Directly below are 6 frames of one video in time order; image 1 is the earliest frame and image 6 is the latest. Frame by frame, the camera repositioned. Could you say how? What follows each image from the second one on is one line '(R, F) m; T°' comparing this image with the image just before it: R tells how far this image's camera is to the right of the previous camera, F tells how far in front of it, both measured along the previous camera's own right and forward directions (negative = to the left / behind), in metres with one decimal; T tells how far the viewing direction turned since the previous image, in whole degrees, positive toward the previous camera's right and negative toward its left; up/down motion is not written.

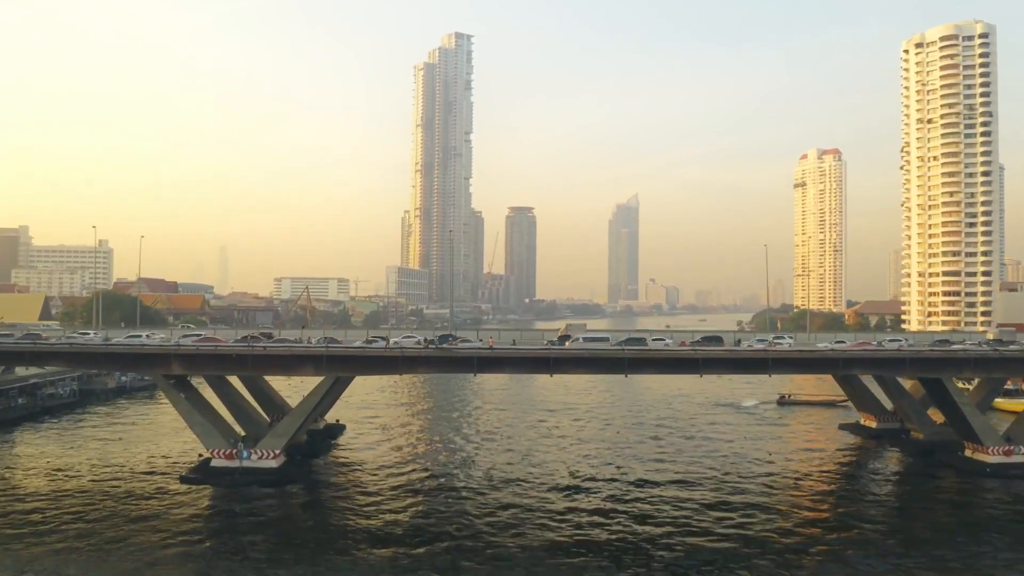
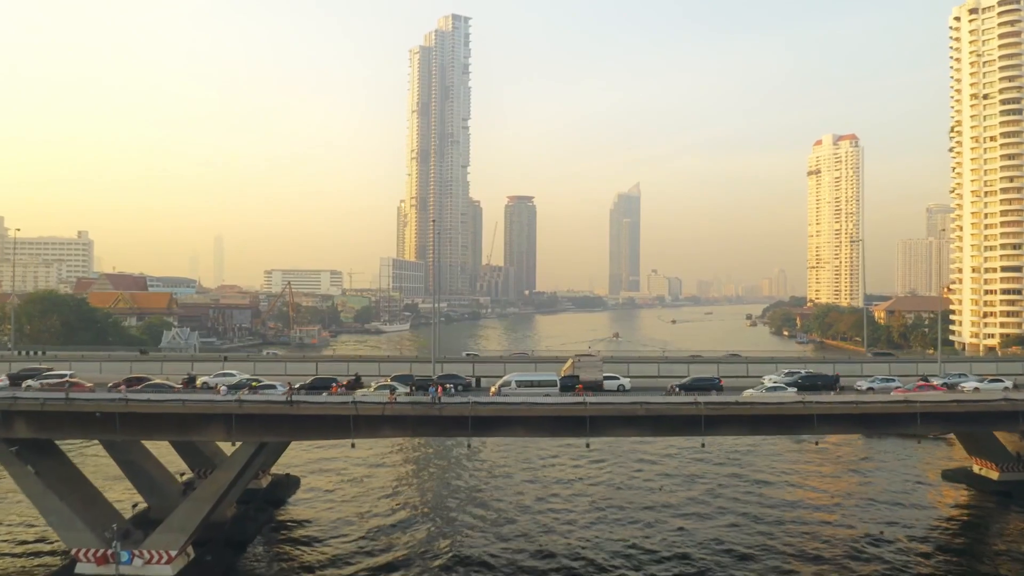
(-0.4, +9.3) m; 0°
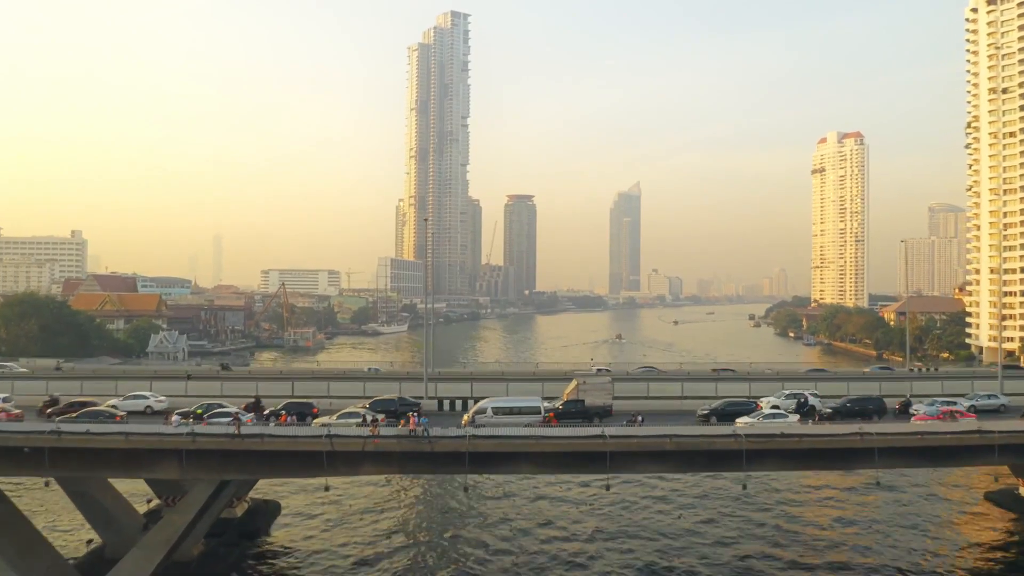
(-0.1, +2.7) m; 0°
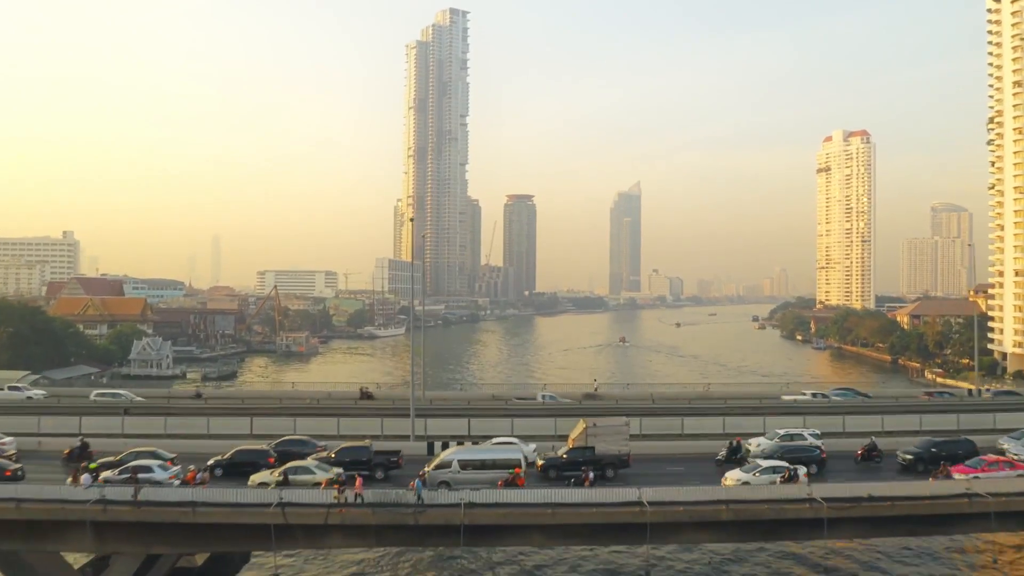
(-0.2, +3.4) m; 0°
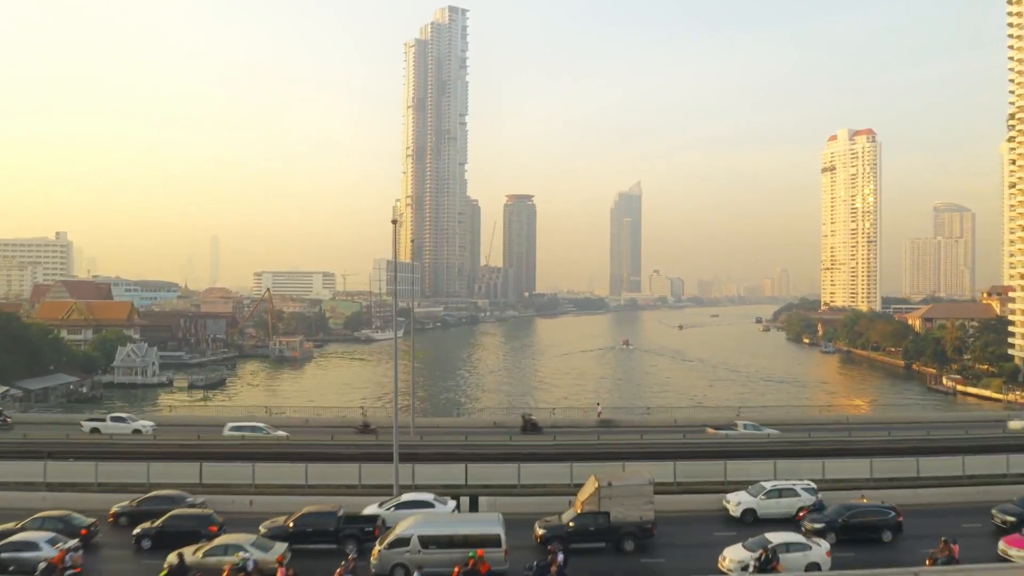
(-0.1, +2.8) m; 0°
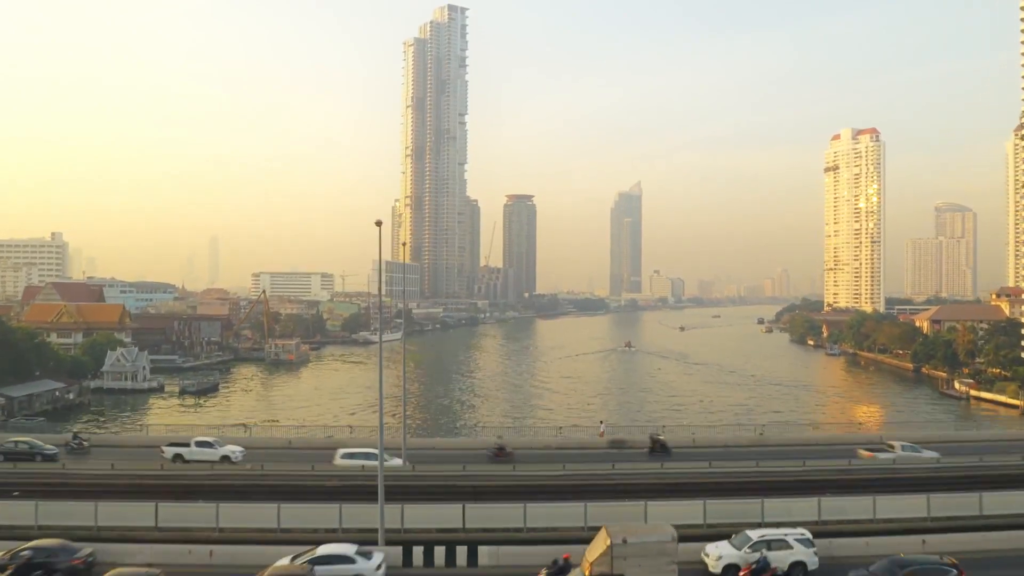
(-0.1, +1.8) m; 0°
